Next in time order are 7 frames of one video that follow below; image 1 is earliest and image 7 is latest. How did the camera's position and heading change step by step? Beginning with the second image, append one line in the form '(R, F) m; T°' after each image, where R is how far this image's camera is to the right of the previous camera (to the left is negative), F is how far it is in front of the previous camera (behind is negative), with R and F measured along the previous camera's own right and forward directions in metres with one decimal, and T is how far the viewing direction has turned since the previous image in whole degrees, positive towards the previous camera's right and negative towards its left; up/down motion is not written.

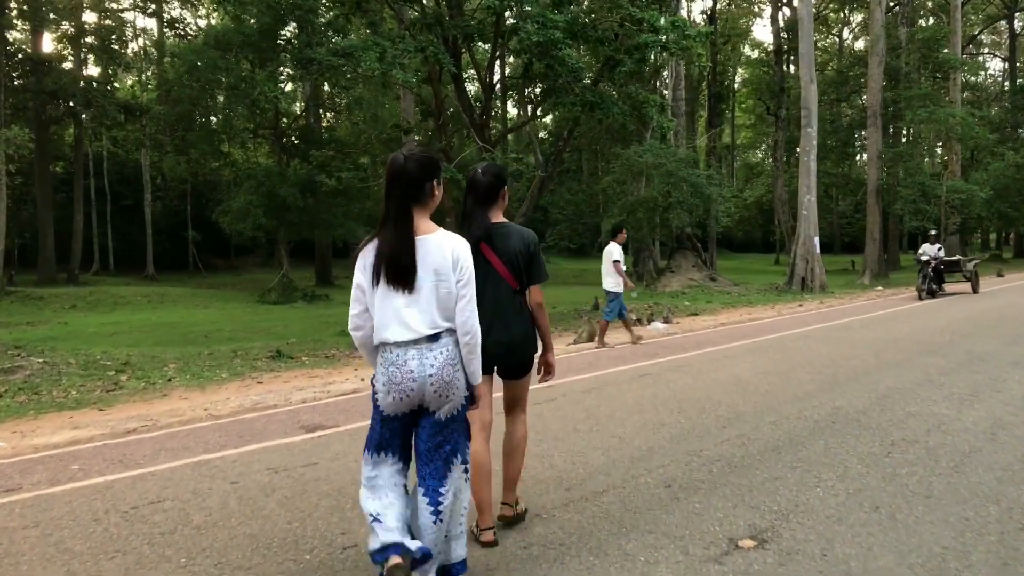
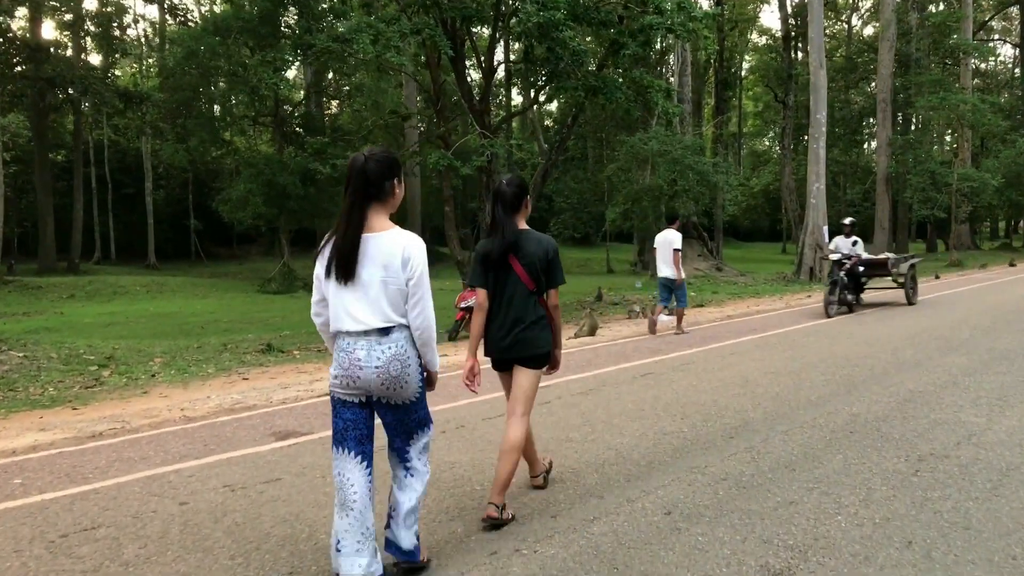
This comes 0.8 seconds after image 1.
(+0.1, +0.4) m; 0°
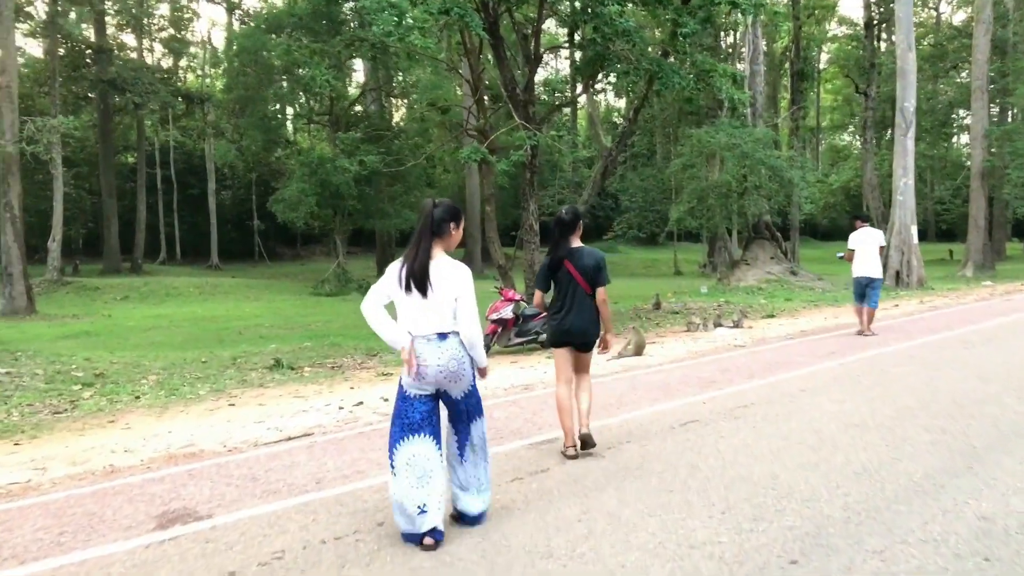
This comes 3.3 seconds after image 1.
(+0.4, +1.4) m; -5°
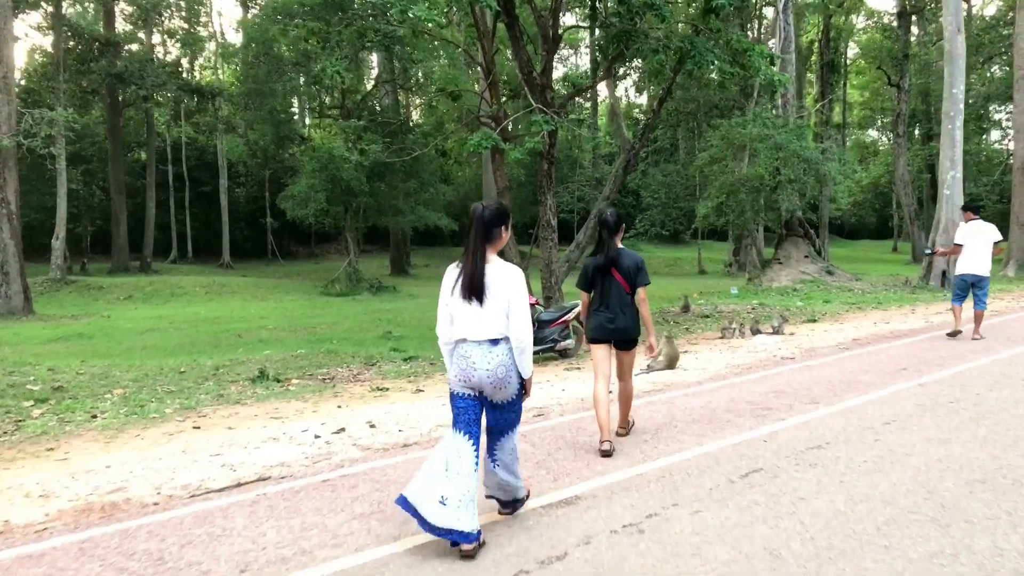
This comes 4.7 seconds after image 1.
(+0.1, +1.2) m; -1°
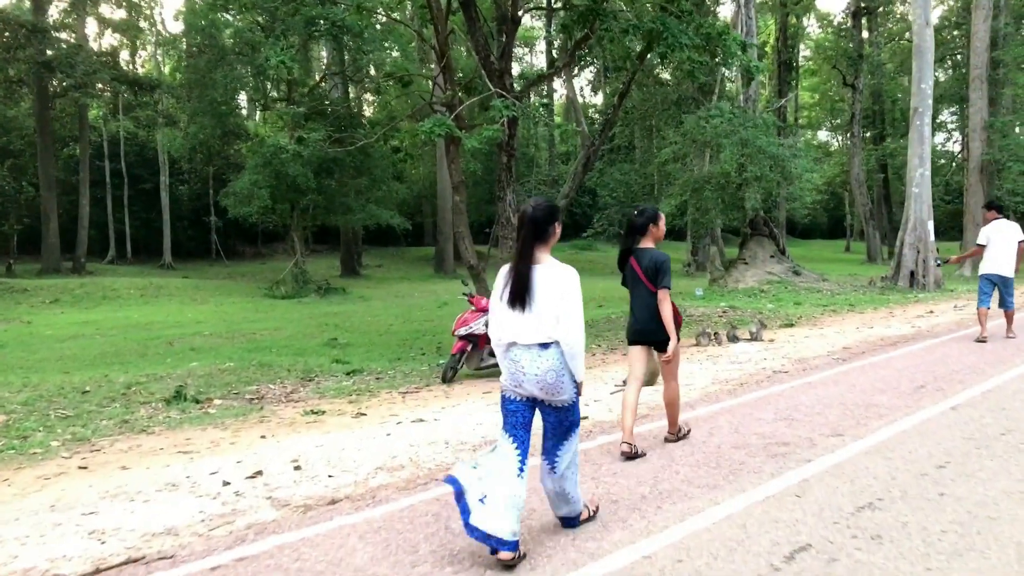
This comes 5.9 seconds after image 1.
(0.0, +1.1) m; +3°
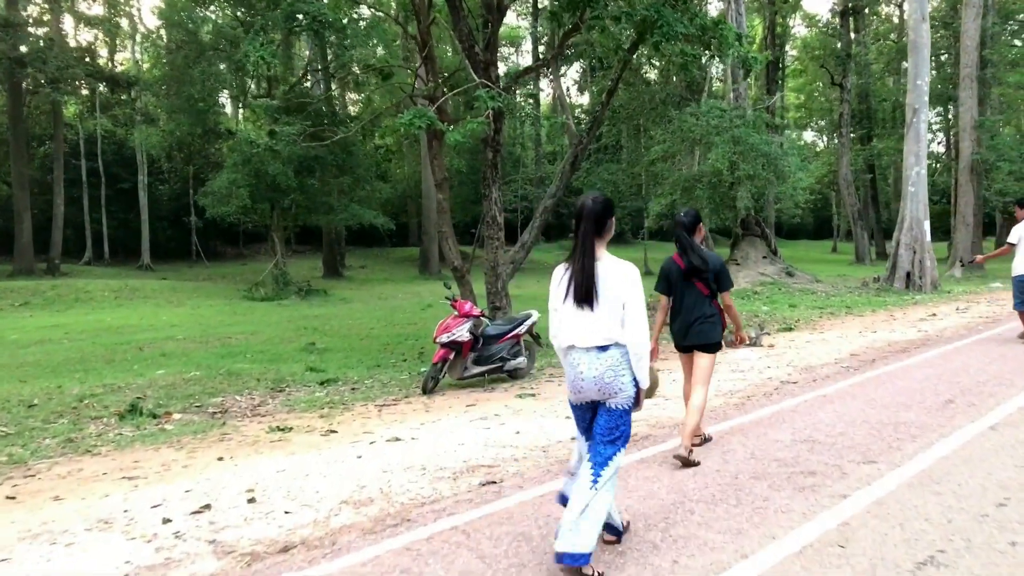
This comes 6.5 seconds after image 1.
(0.0, +0.6) m; +1°
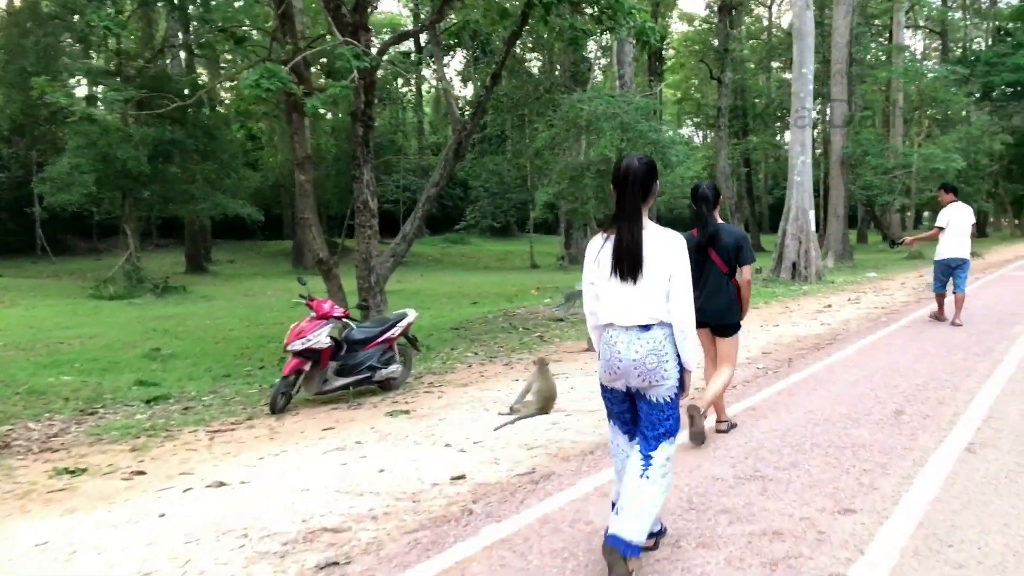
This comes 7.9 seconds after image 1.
(+0.1, +1.2) m; +8°
